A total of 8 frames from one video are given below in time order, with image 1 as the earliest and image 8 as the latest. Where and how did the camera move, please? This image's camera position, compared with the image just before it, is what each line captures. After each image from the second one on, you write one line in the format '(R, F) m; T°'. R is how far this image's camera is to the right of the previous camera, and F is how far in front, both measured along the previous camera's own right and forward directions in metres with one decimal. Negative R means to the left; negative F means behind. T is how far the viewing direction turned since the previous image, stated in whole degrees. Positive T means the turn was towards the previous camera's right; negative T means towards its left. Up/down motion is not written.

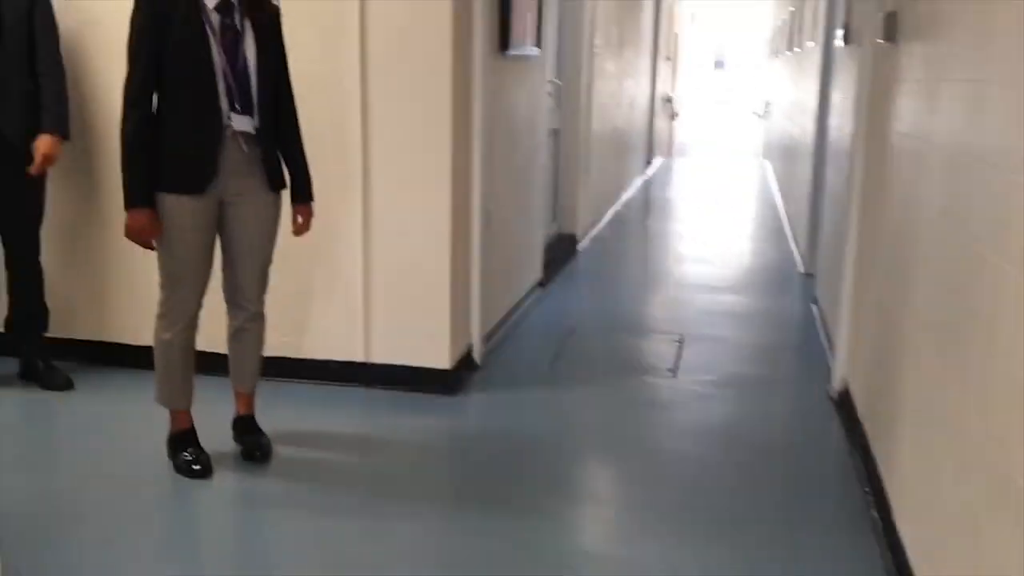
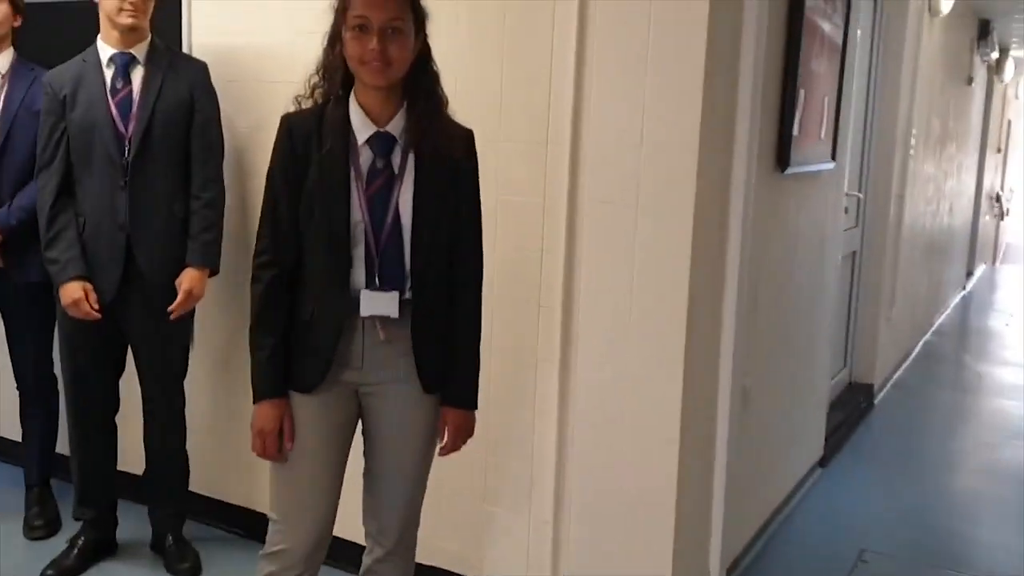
(0.0, +1.0) m; -18°
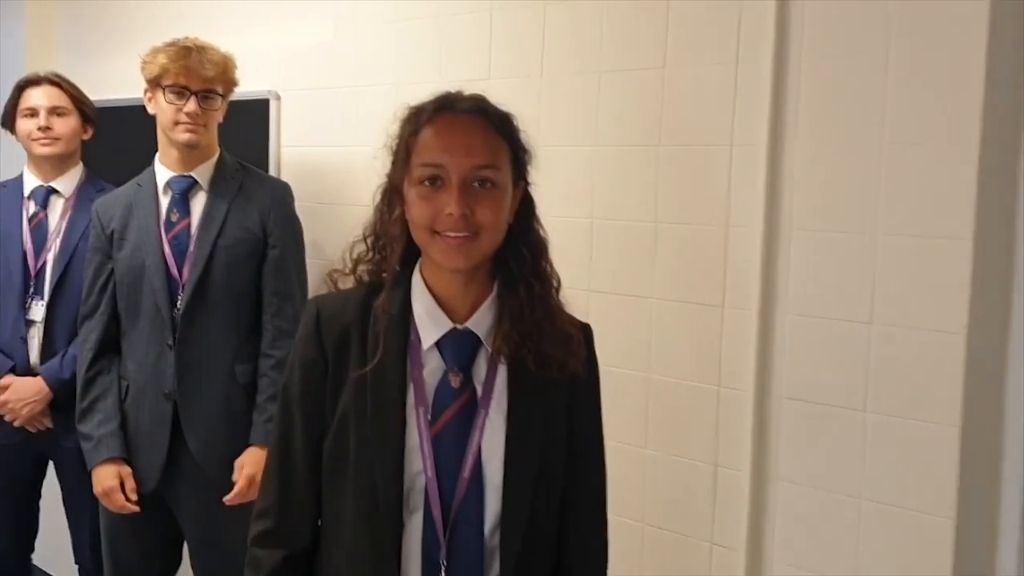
(0.0, +0.7) m; -11°
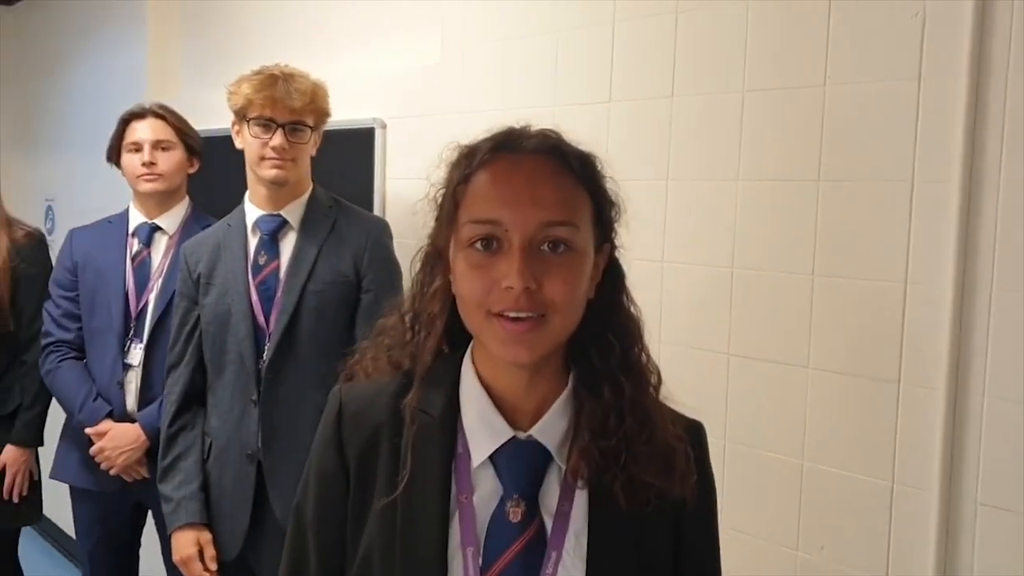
(+0.1, +0.3) m; -10°
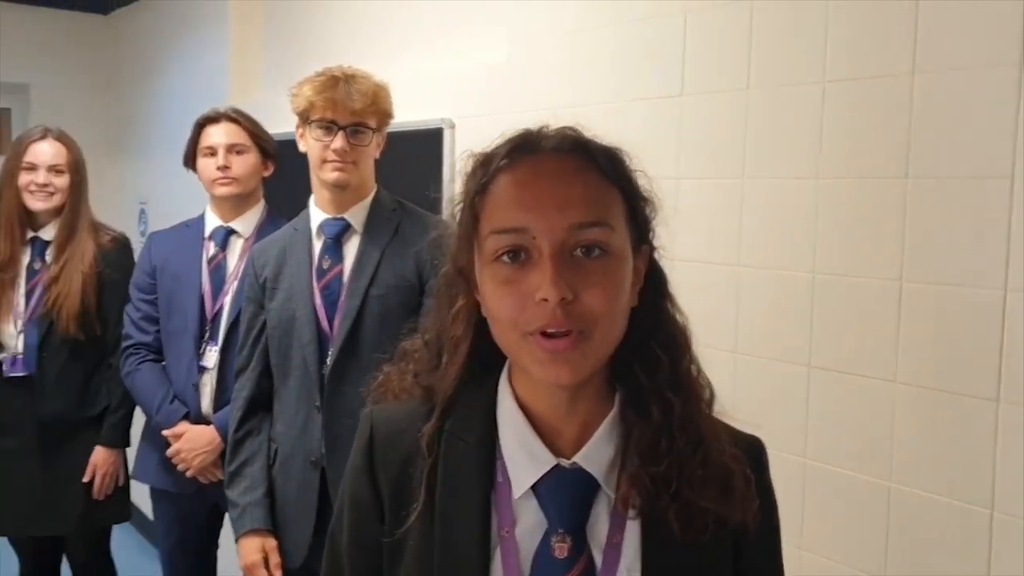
(+0.1, +0.1) m; -6°
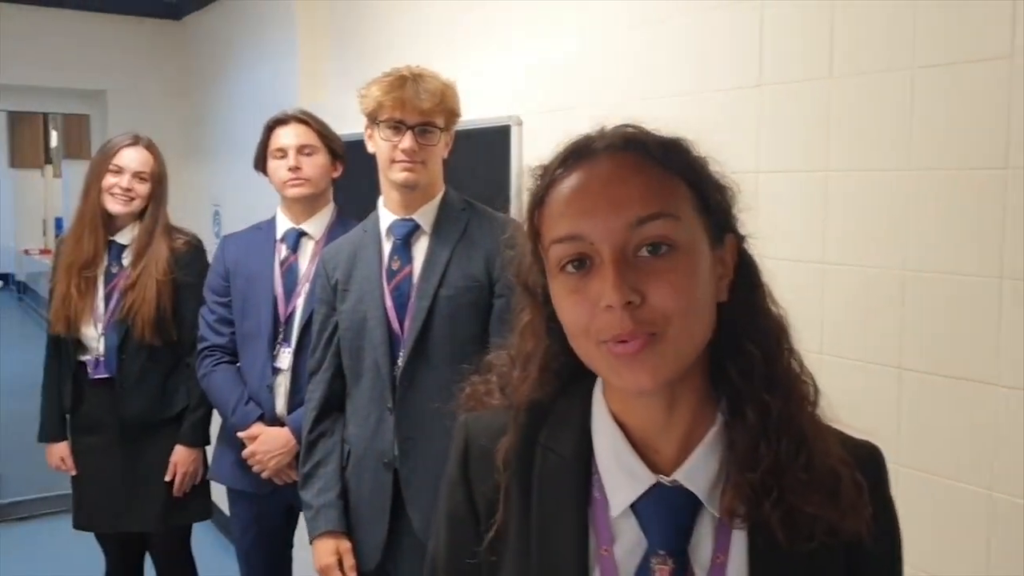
(0.0, 0.0) m; -4°
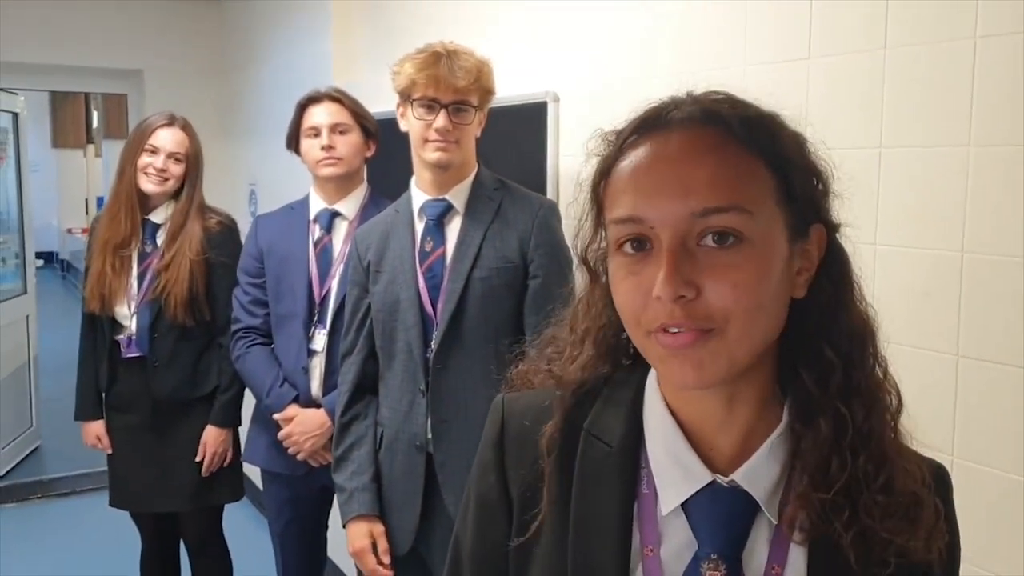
(0.0, 0.0) m; -2°
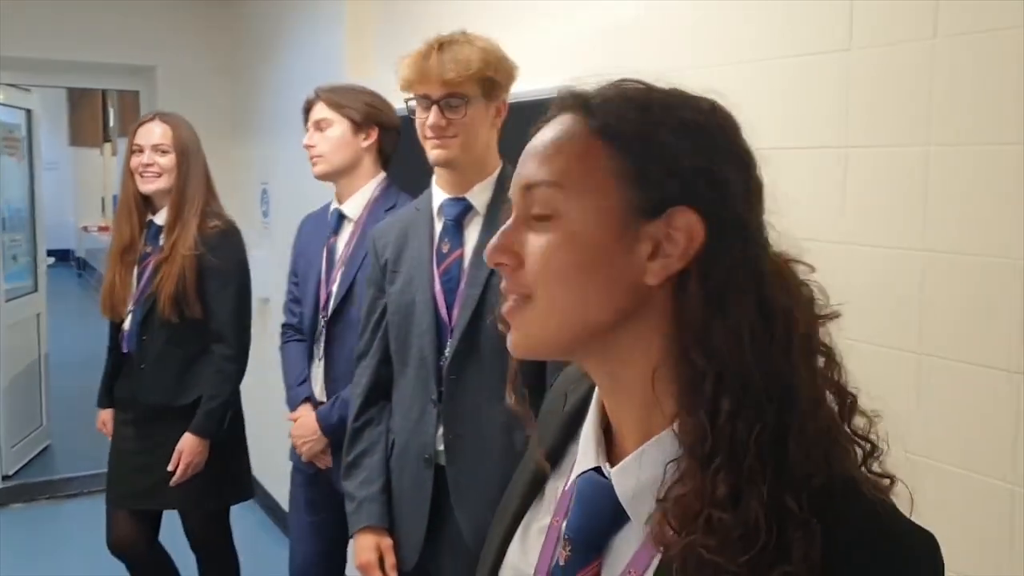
(0.0, +0.1) m; -1°
